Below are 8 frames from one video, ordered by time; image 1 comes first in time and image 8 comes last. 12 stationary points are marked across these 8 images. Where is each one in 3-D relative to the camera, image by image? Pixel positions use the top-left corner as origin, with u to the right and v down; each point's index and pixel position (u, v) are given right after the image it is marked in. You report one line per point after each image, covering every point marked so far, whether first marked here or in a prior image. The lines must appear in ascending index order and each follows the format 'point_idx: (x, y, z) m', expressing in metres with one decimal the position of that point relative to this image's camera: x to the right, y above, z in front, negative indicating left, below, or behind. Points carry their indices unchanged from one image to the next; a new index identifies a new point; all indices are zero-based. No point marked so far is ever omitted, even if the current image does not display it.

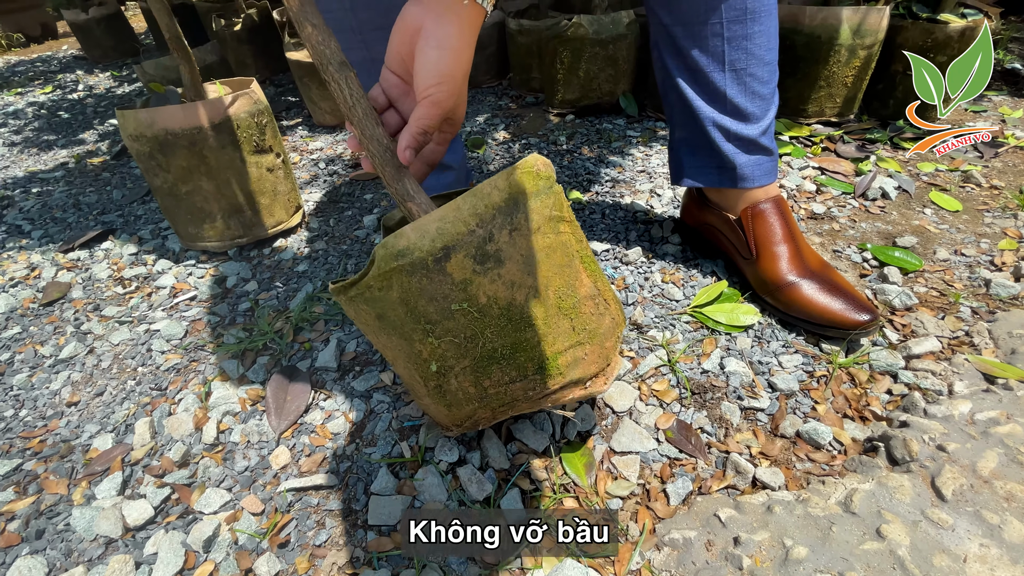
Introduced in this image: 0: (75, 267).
0: (-1.4, +0.1, +1.6) m
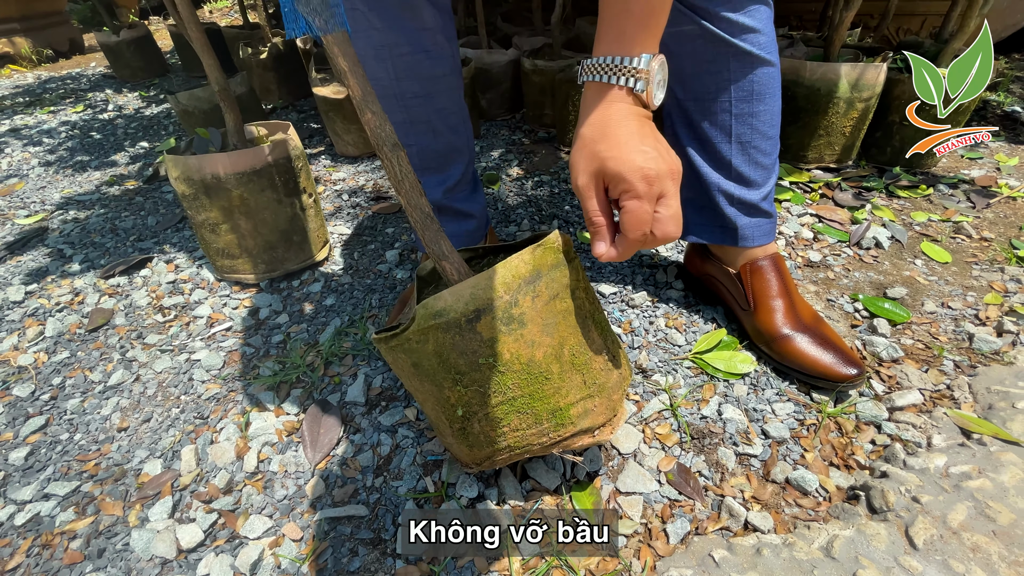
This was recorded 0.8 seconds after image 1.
0: (-1.4, 0.0, +1.7) m
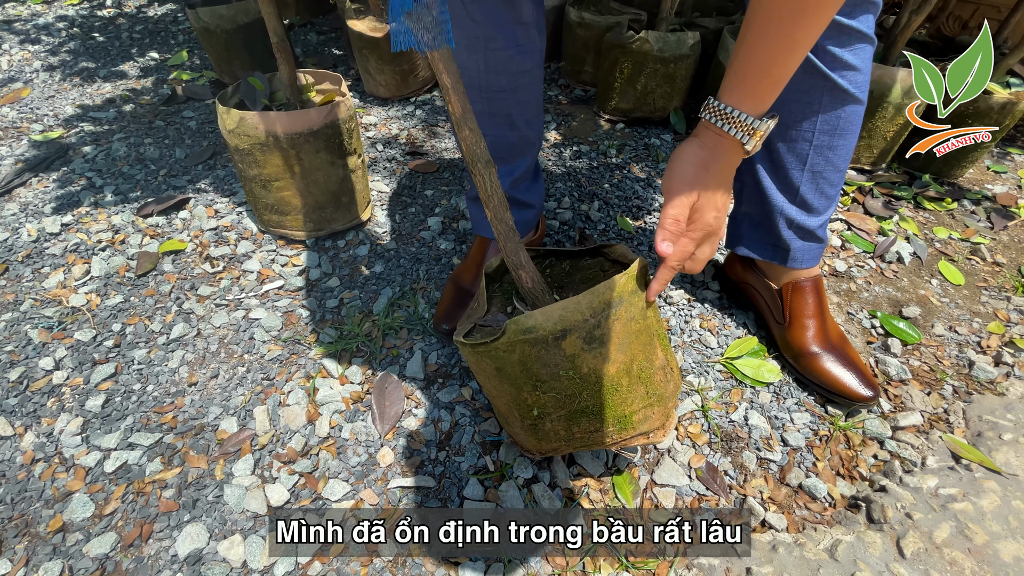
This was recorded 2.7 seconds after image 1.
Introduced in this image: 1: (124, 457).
0: (-1.2, +0.2, +1.7) m
1: (-0.9, -0.4, +1.1) m
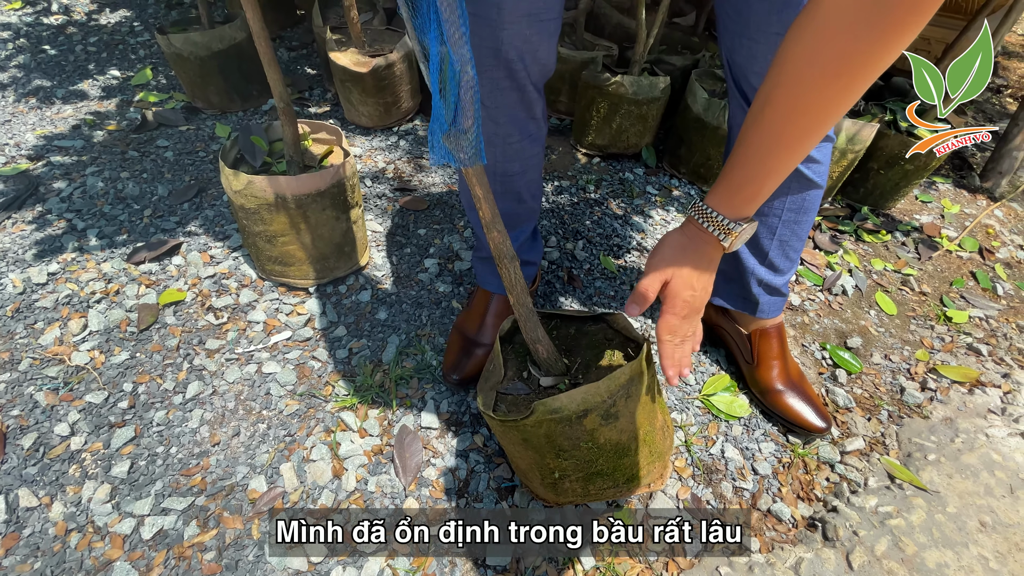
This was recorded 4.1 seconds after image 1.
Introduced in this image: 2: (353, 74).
0: (-1.3, 0.0, +1.7) m
1: (-0.9, -0.6, +1.2) m
2: (-0.7, +1.0, +2.2) m
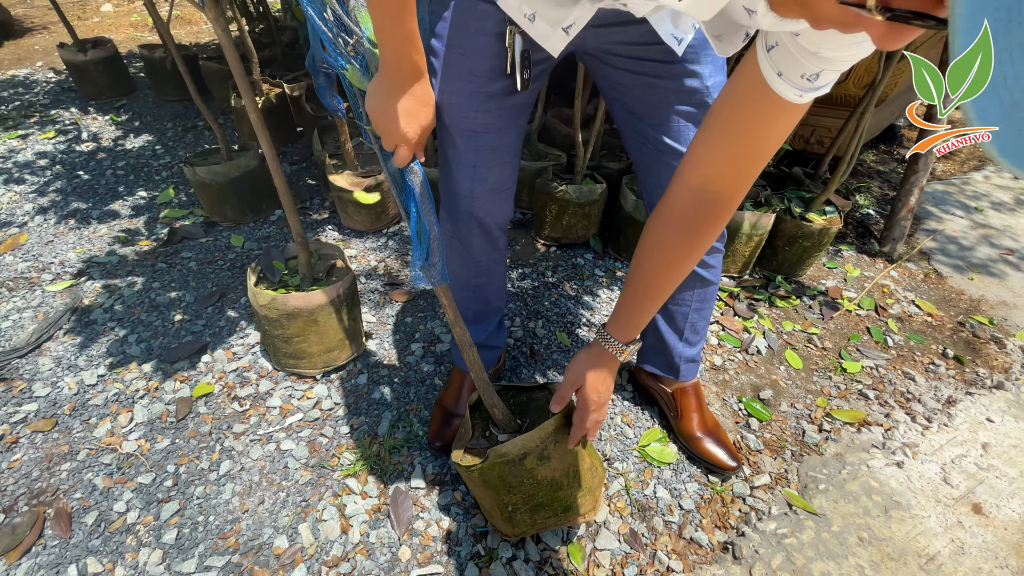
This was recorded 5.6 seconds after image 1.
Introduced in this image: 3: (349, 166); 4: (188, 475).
0: (-1.4, -0.4, +2.0) m
1: (-1.0, -0.9, +1.5) m
2: (-0.9, +0.5, +2.7) m
3: (-0.9, +0.7, +2.8) m
4: (-1.2, -0.7, +1.7) m
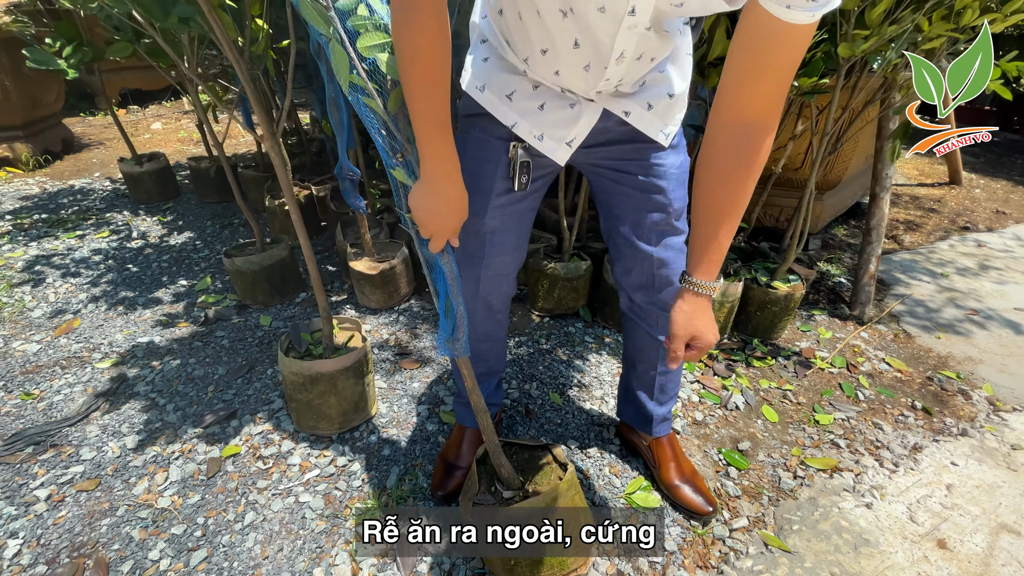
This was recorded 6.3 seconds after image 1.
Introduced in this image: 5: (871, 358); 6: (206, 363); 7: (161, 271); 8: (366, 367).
0: (-1.4, -0.7, +2.3) m
1: (-1.0, -1.1, +1.6) m
2: (-0.9, +0.1, +3.0) m
3: (-1.0, +0.2, +3.2) m
4: (-1.2, -1.0, +1.9) m
5: (+2.3, -0.4, +3.0) m
6: (-1.8, -0.4, +2.8) m
7: (-2.8, +0.1, +3.7) m
8: (-0.7, -0.4, +2.3) m
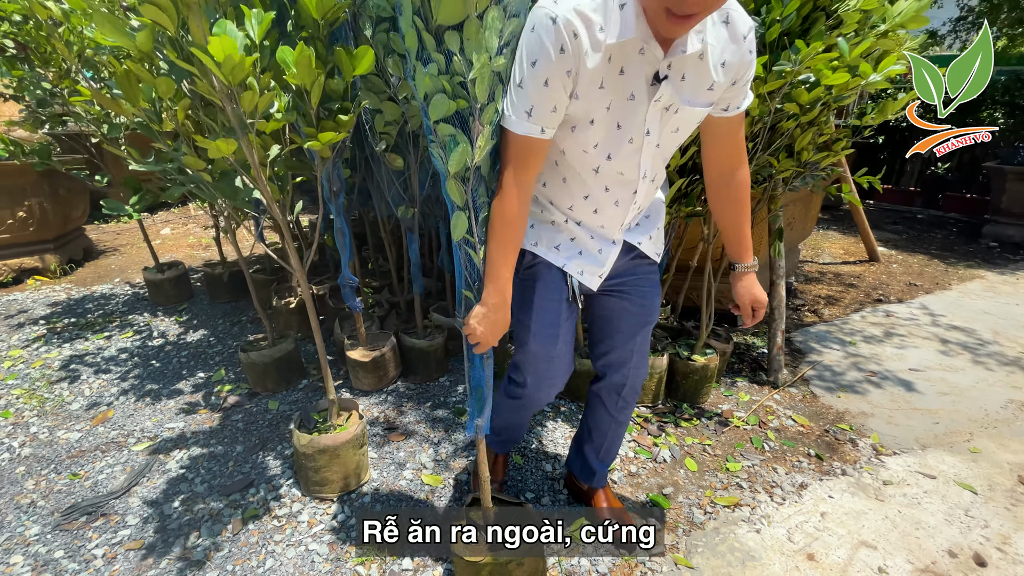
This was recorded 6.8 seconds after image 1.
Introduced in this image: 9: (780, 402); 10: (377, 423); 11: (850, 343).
0: (-1.6, -1.3, +2.8) m
1: (-1.1, -1.5, +2.1) m
2: (-1.2, -0.6, +3.7) m
3: (-1.2, -0.5, +3.8) m
4: (-1.4, -1.4, +2.4) m
5: (+2.1, -1.0, +3.7) m
6: (-2.0, -1.1, +3.3) m
7: (-3.0, -0.7, +4.3) m
8: (-0.9, -0.9, +2.9) m
9: (+2.2, -0.9, +3.9) m
10: (-1.0, -1.0, +3.5) m
11: (+3.5, -0.6, +5.0) m
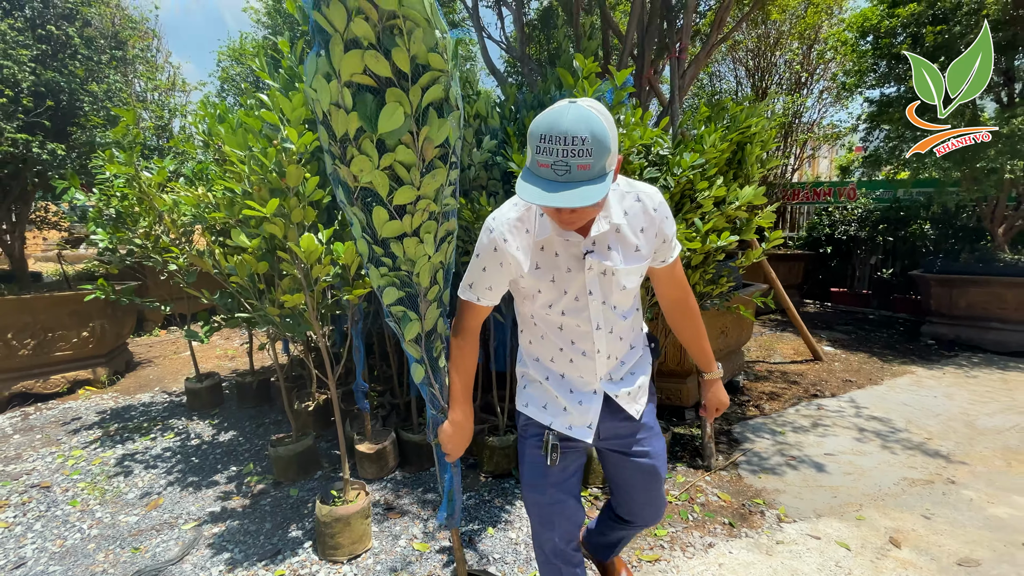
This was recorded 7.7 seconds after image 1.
0: (-1.8, -2.1, +3.6) m
1: (-1.3, -2.2, +2.8) m
2: (-1.4, -1.6, +4.6) m
3: (-1.5, -1.5, +4.8) m
4: (-1.6, -2.2, +3.2) m
5: (+1.9, -2.0, +4.5) m
6: (-2.2, -2.0, +4.1) m
7: (-3.2, -1.9, +5.2) m
8: (-1.1, -1.7, +3.7) m
9: (+2.0, -1.9, +4.7) m
10: (-1.2, -1.9, +4.3) m
11: (+3.3, -1.8, +5.9) m
